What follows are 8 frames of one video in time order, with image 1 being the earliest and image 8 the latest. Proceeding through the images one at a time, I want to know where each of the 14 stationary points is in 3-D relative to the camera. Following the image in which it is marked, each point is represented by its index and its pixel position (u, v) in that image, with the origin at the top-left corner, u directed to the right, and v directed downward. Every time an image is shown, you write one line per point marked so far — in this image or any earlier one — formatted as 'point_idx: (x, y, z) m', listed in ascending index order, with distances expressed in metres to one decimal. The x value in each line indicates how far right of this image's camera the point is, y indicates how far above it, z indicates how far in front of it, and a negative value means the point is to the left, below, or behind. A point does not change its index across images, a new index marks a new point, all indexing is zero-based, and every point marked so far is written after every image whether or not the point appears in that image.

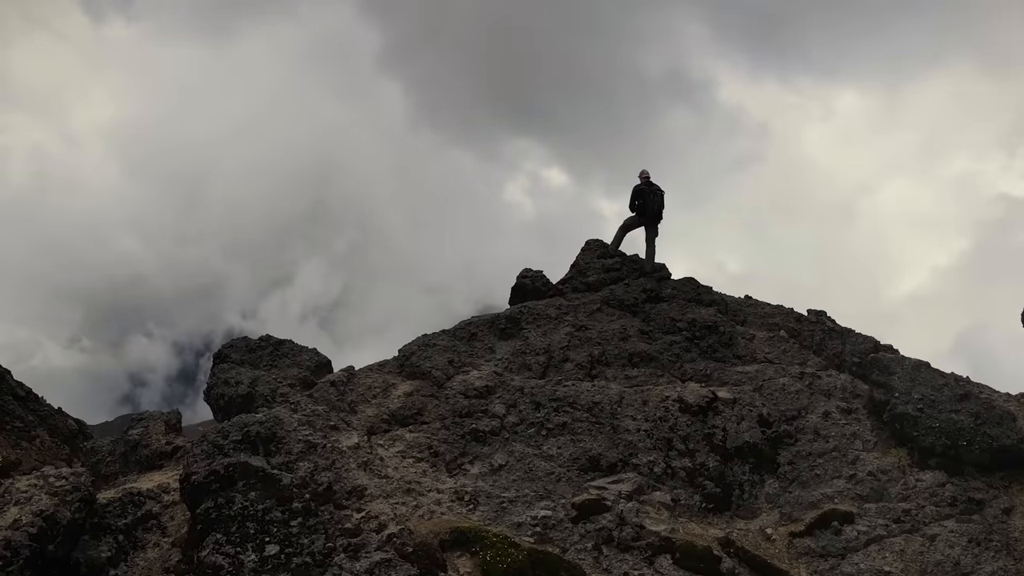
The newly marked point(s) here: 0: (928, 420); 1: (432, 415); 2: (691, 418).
0: (+11.1, -3.5, +19.3) m
1: (-2.2, -3.5, +19.7) m
2: (+4.9, -3.6, +19.9) m
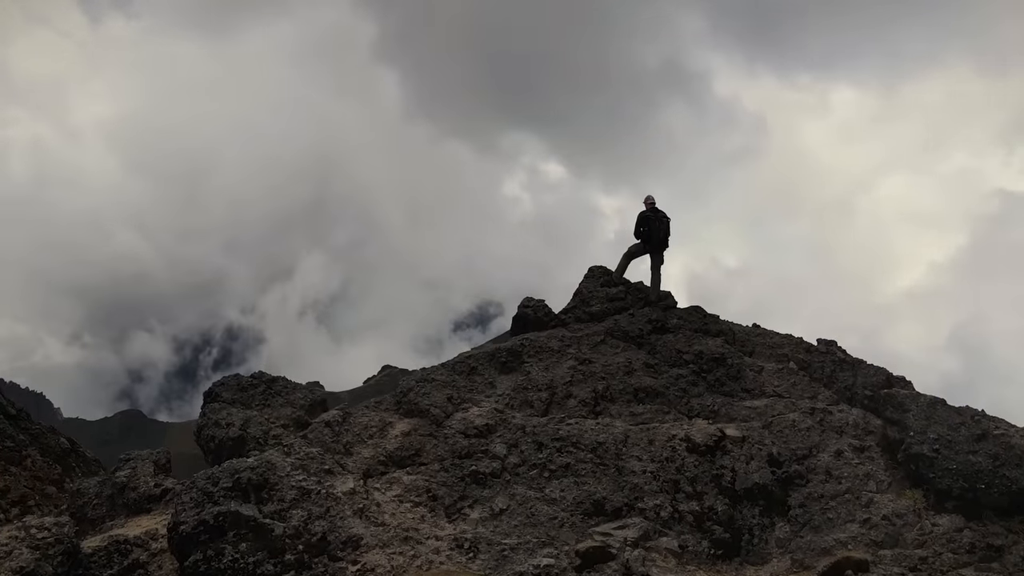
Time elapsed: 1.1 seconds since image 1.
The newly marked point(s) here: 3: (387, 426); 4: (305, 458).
0: (+11.1, -4.5, +18.6) m
1: (-2.1, -4.4, +19.0) m
2: (+5.0, -4.5, +19.2) m
3: (-3.4, -3.7, +19.5) m
4: (-5.2, -4.2, +18.0) m
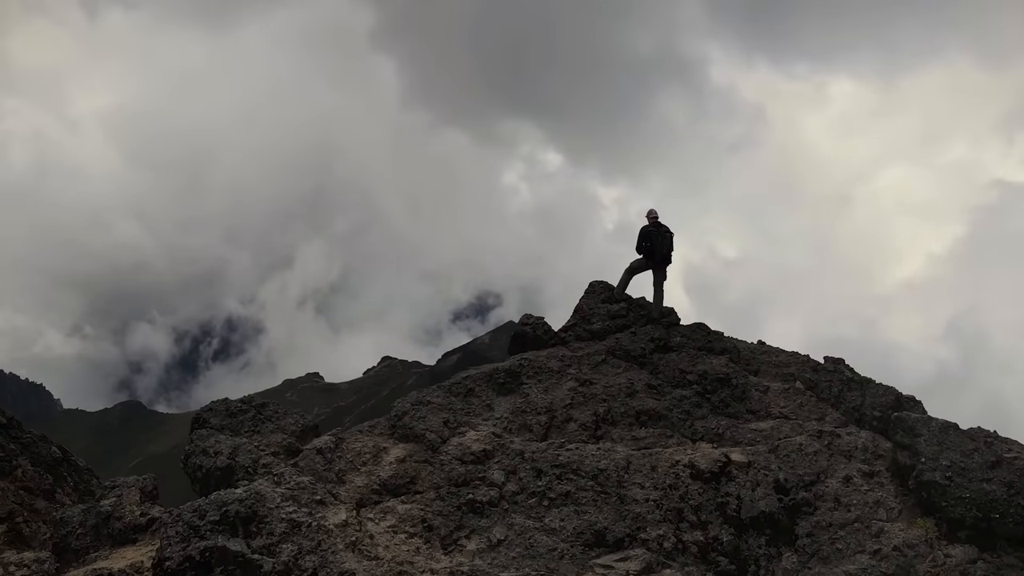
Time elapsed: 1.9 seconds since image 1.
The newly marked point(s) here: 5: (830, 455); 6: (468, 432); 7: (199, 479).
0: (+11.1, -5.0, +18.0) m
1: (-2.2, -5.0, +18.3) m
2: (+4.9, -5.1, +18.6) m
3: (-3.4, -4.3, +18.9) m
4: (-5.2, -4.8, +17.3) m
5: (+8.7, -4.5, +19.6) m
6: (-1.2, -3.9, +19.5) m
7: (-7.7, -4.7, +17.7) m
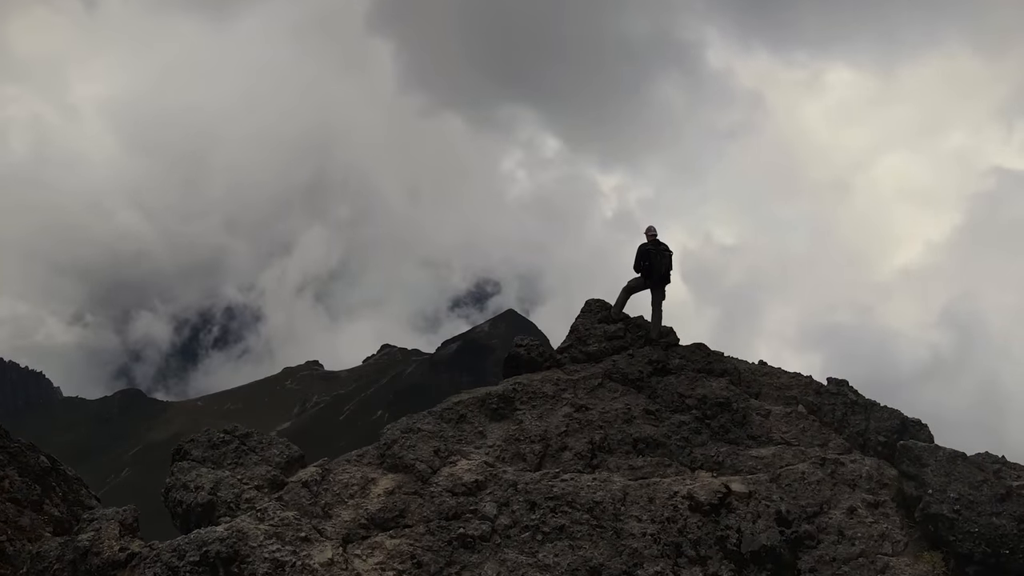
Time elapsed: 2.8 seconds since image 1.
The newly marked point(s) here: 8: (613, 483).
0: (+10.9, -5.7, +17.4) m
1: (-2.4, -5.6, +17.7) m
2: (+4.7, -5.7, +17.9) m
3: (-3.6, -4.9, +18.2) m
4: (-5.4, -5.5, +16.7) m
5: (+8.5, -5.2, +19.0) m
6: (-1.4, -4.5, +18.8) m
7: (-7.9, -5.3, +17.0) m
8: (+2.6, -5.0, +18.4) m
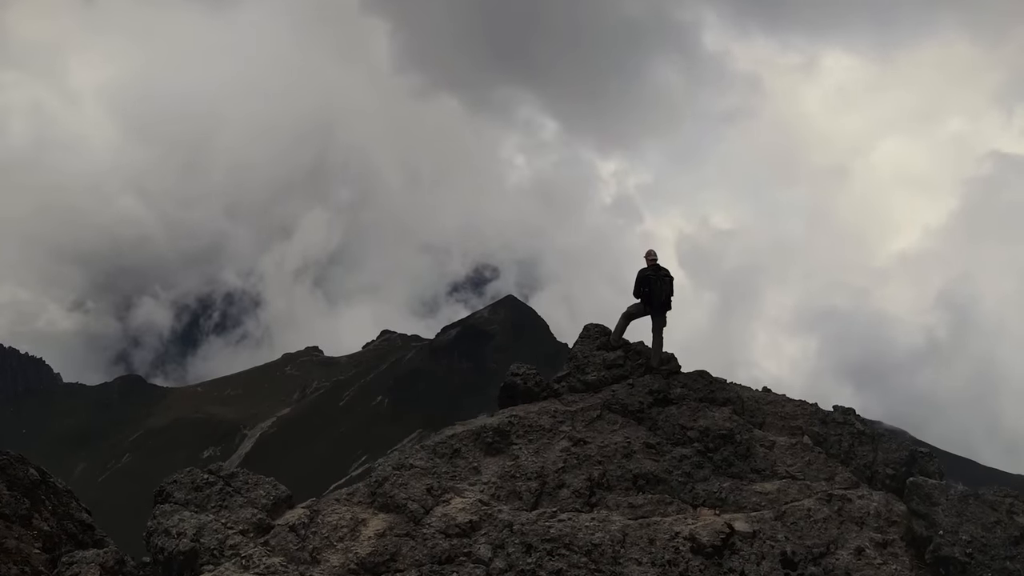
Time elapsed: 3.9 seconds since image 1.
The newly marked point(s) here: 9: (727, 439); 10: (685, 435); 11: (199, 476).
0: (+10.8, -6.5, +16.7) m
1: (-2.5, -6.5, +17.1) m
2: (+4.6, -6.6, +17.3) m
3: (-3.7, -5.8, +17.6) m
4: (-5.5, -6.3, +16.0) m
5: (+8.4, -6.0, +18.3) m
6: (-1.5, -5.3, +18.1) m
7: (-8.0, -6.2, +16.4) m
8: (+2.5, -5.8, +17.8) m
9: (+5.9, -4.1, +19.9) m
10: (+4.8, -4.1, +19.9) m
11: (-7.7, -4.6, +17.8) m
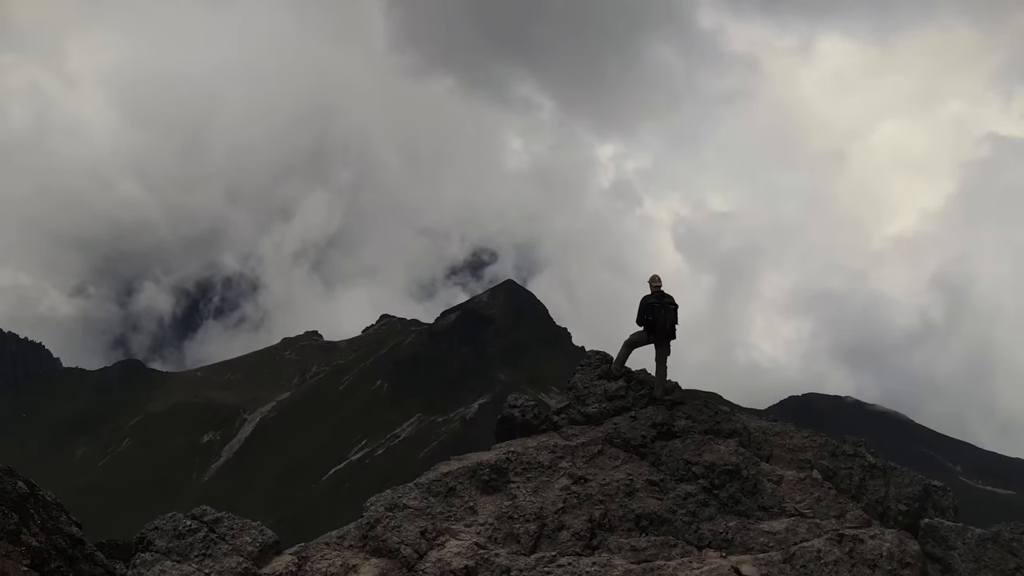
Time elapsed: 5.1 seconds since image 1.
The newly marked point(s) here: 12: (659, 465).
0: (+10.8, -7.3, +16.0) m
1: (-2.5, -7.3, +16.3) m
2: (+4.6, -7.4, +16.6) m
3: (-3.8, -6.6, +16.8) m
4: (-5.6, -7.2, +15.3) m
5: (+8.3, -6.8, +17.6) m
6: (-1.5, -6.1, +17.4) m
7: (-8.0, -7.1, +15.6) m
8: (+2.4, -6.6, +17.0) m
9: (+5.8, -4.9, +19.1) m
10: (+4.7, -4.8, +19.2) m
11: (-7.8, -5.4, +17.1) m
12: (+3.9, -4.7, +19.2) m
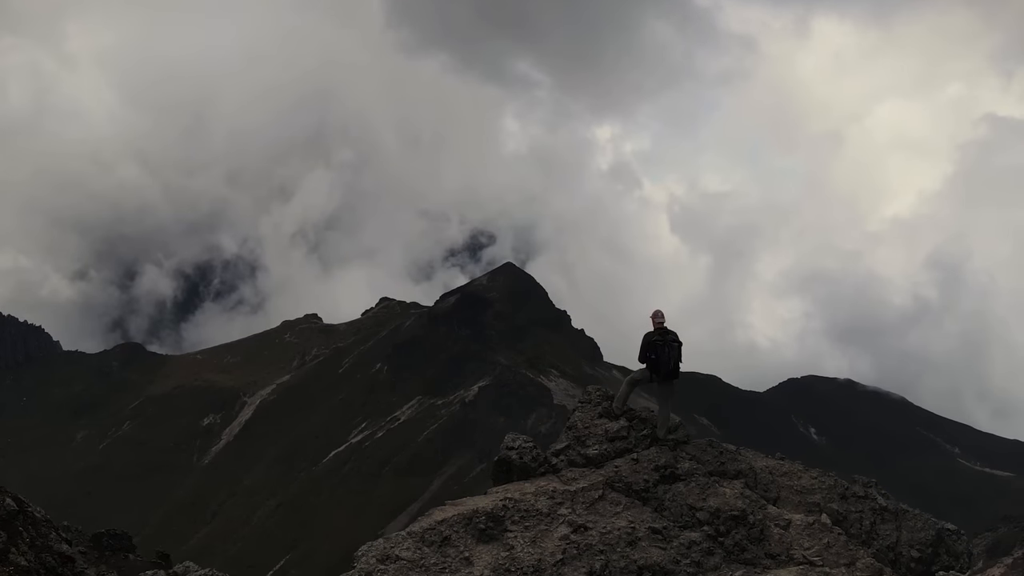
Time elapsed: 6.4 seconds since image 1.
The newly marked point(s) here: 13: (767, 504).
0: (+10.7, -8.4, +15.3) m
1: (-2.6, -8.4, +15.6) m
2: (+4.5, -8.4, +15.9) m
3: (-3.9, -7.6, +16.1) m
4: (-5.6, -8.3, +14.6) m
5: (+8.2, -7.8, +16.9) m
6: (-1.6, -7.2, +16.6) m
7: (-8.1, -8.1, +14.9) m
8: (+2.3, -7.6, +16.3) m
9: (+5.8, -5.9, +18.4) m
10: (+4.6, -5.8, +18.4) m
11: (-7.8, -6.4, +16.3) m
12: (+3.8, -5.7, +18.5) m
13: (+6.9, -5.7, +19.1) m
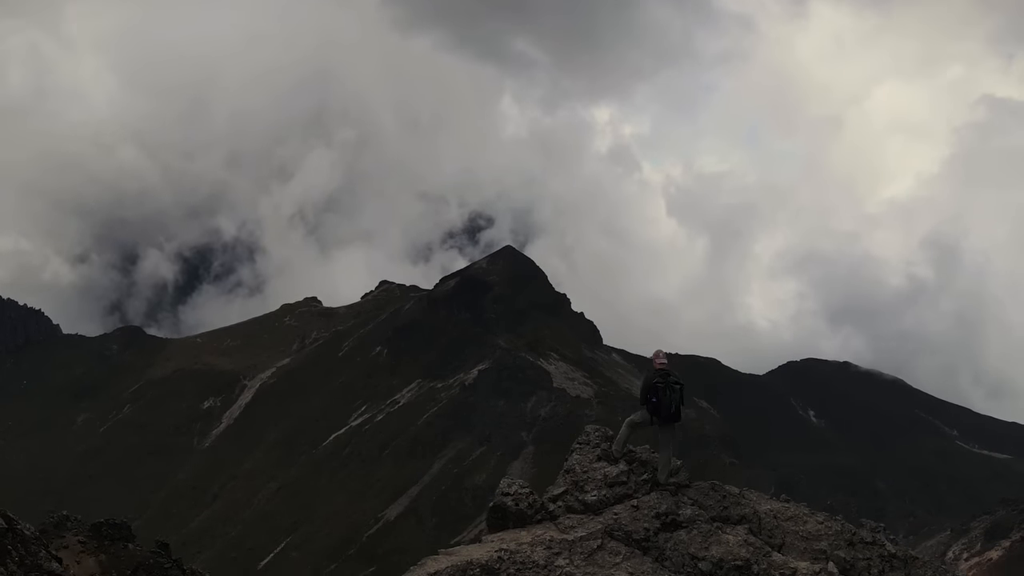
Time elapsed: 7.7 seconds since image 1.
0: (+16.6, -8.2, +24.3) m
1: (+3.3, -8.2, +24.6) m
2: (+10.4, -8.3, +24.9) m
3: (+2.1, -7.5, +25.1) m
4: (+0.3, -8.2, +23.6) m
5: (+14.2, -7.6, +25.9) m
6: (+4.3, -7.0, +25.6) m
7: (-2.1, -8.0, +23.9) m
8: (+8.3, -7.5, +25.3) m
9: (+11.7, -5.7, +27.3) m
10: (+10.6, -5.6, +27.4) m
11: (-1.9, -6.3, +25.3) m
12: (+9.8, -5.5, +27.4) m
13: (+12.8, -5.5, +28.0) m
